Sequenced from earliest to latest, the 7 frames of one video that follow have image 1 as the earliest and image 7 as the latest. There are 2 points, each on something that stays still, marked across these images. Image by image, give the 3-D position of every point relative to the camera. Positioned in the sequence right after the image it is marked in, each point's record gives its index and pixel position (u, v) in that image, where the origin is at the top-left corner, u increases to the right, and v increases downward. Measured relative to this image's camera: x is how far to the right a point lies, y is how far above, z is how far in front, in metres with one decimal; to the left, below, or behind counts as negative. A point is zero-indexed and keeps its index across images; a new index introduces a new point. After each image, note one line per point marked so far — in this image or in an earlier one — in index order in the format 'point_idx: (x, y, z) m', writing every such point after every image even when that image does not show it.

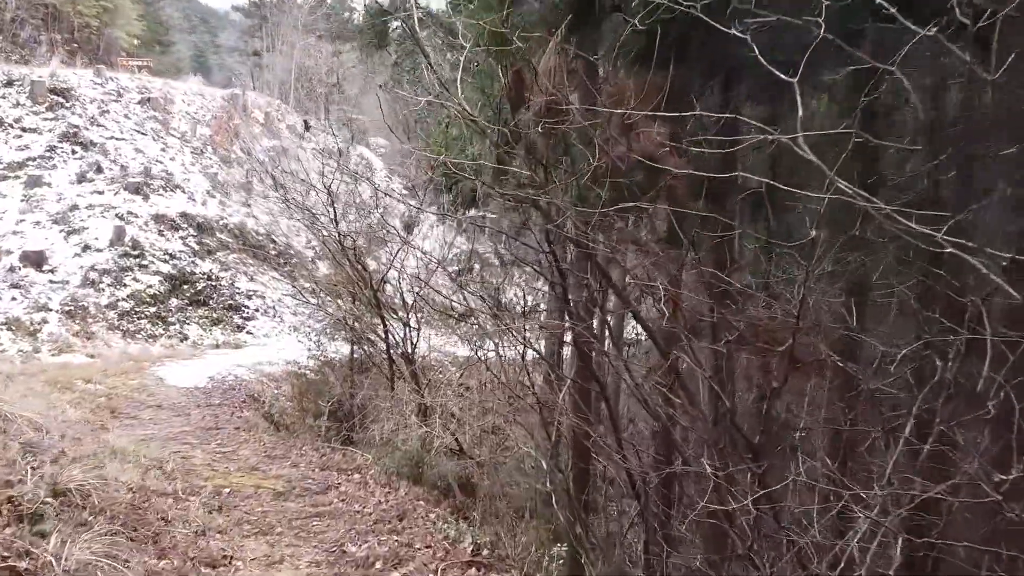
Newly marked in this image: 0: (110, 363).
0: (-5.1, -1.0, +9.8) m
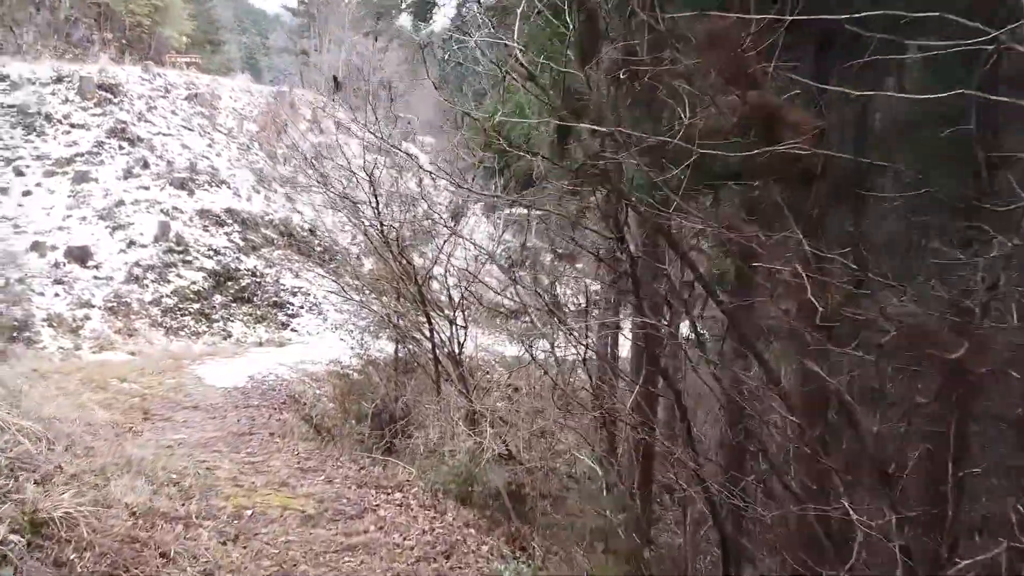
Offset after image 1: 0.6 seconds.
0: (-4.4, -0.9, +9.5) m
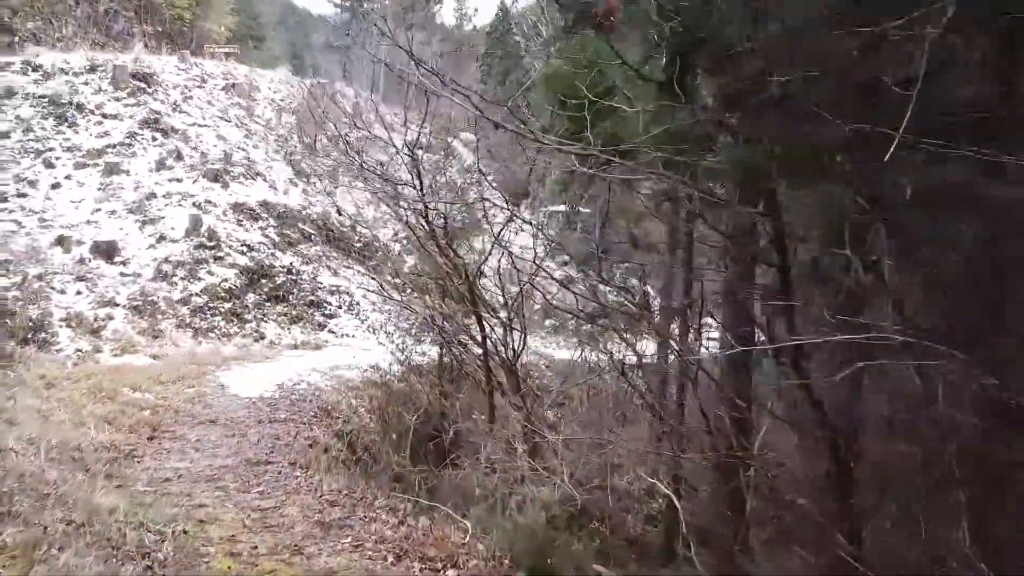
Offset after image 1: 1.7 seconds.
0: (-3.8, -0.9, +8.6) m
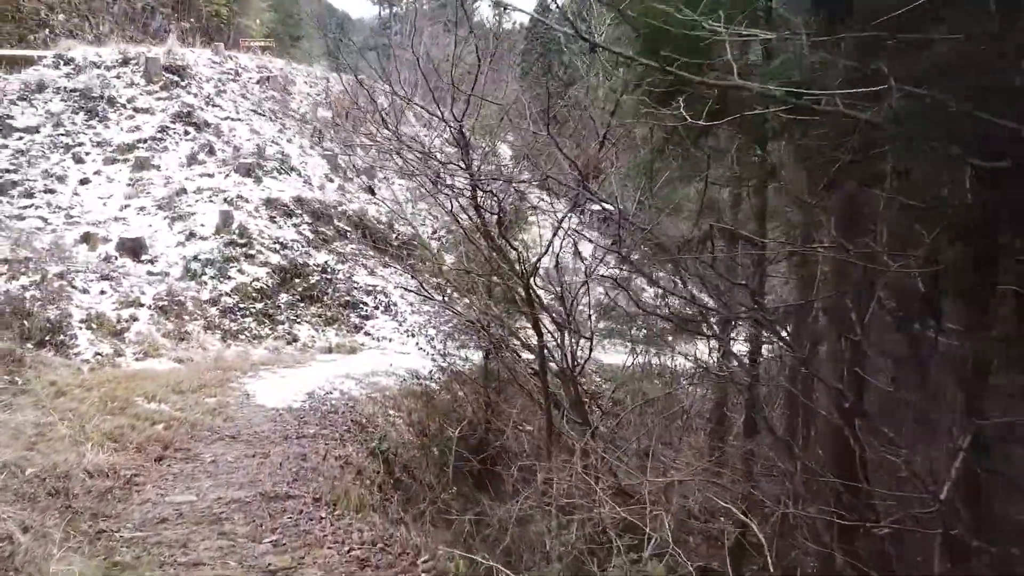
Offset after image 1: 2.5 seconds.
0: (-3.2, -0.9, +7.9) m
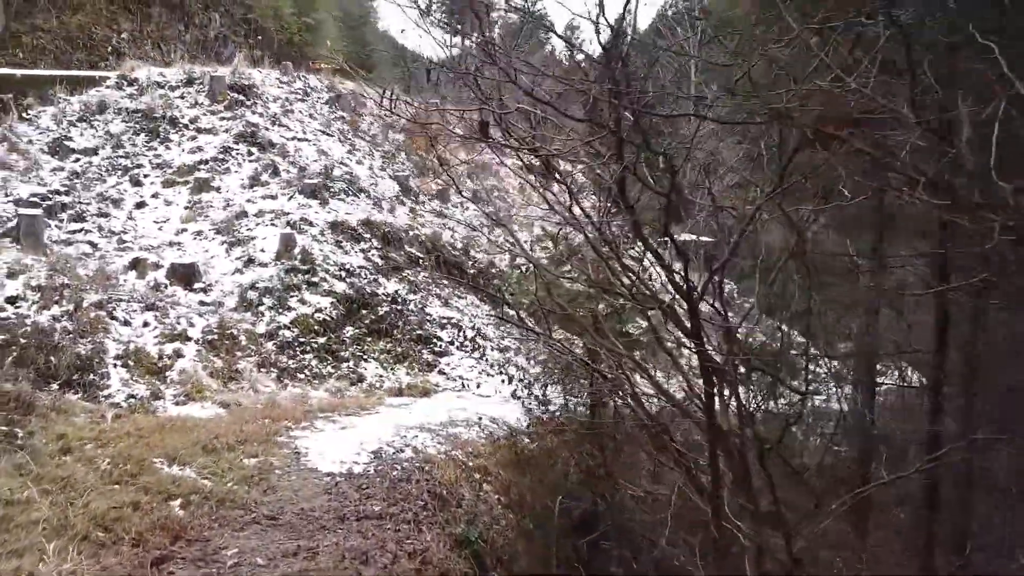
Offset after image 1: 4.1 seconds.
0: (-2.3, -1.1, +6.5) m
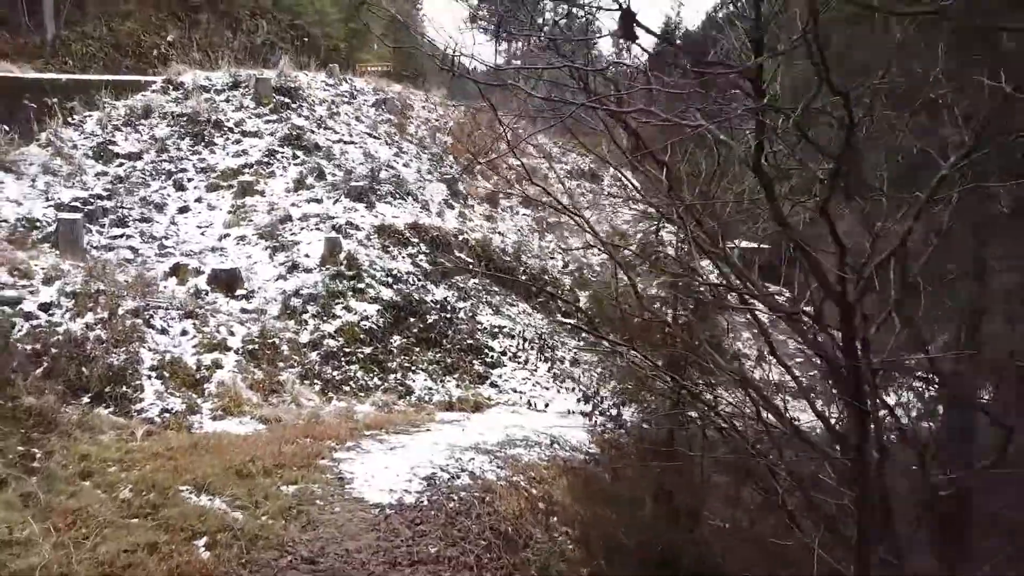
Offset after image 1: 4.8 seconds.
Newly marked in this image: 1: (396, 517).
0: (-1.8, -1.2, +5.9) m
1: (-0.7, -1.3, +4.6) m
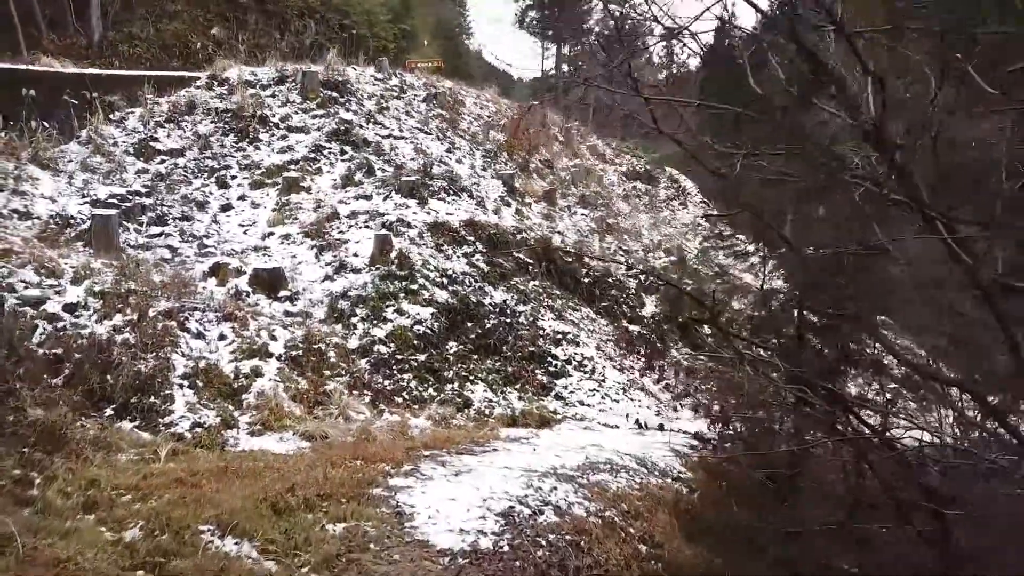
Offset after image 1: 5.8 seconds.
0: (-1.2, -1.1, +5.0) m
1: (-0.2, -1.3, +3.6) m
